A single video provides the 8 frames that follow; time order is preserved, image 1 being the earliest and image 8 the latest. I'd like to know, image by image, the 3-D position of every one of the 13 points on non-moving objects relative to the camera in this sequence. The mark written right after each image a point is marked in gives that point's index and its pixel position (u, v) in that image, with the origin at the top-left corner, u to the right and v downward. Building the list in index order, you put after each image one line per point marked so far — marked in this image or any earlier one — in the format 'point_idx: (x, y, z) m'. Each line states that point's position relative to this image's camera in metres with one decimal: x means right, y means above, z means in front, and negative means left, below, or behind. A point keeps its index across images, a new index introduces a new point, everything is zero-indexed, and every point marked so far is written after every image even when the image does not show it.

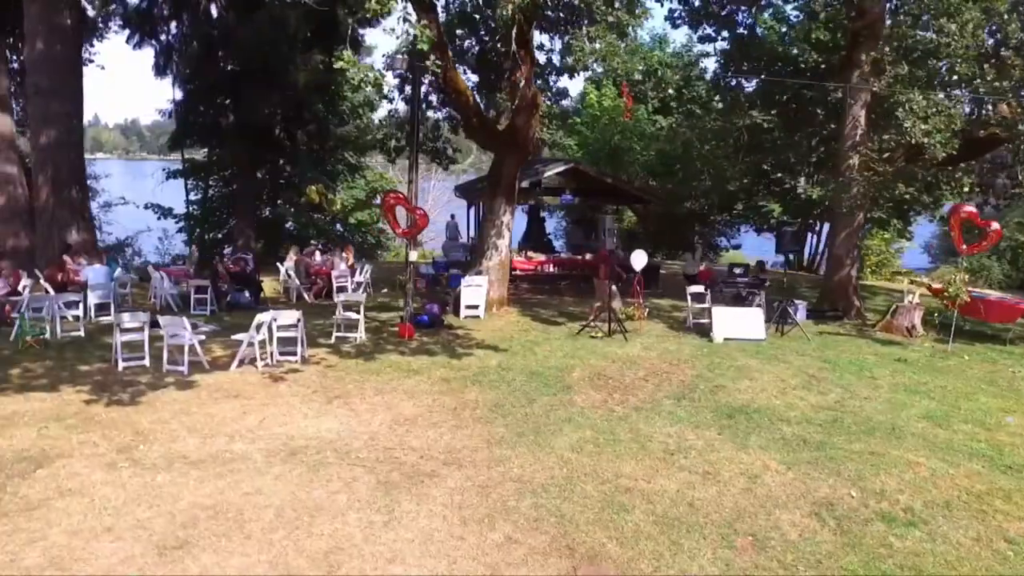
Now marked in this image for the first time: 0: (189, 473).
0: (-5.0, -2.9, +6.9) m
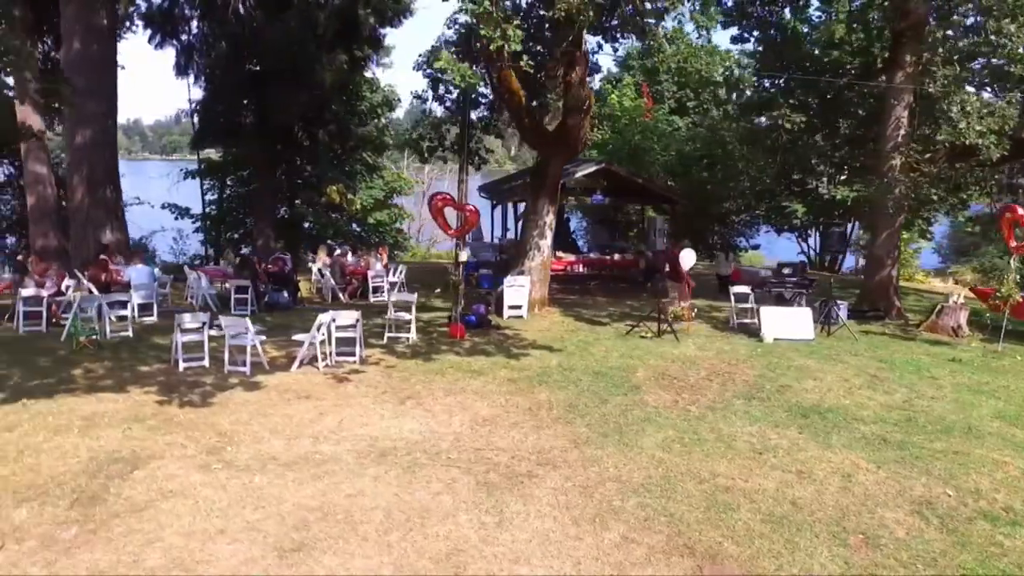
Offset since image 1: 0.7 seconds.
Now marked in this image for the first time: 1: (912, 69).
0: (-3.5, -2.9, +6.9) m
1: (+12.9, +7.1, +14.1) m
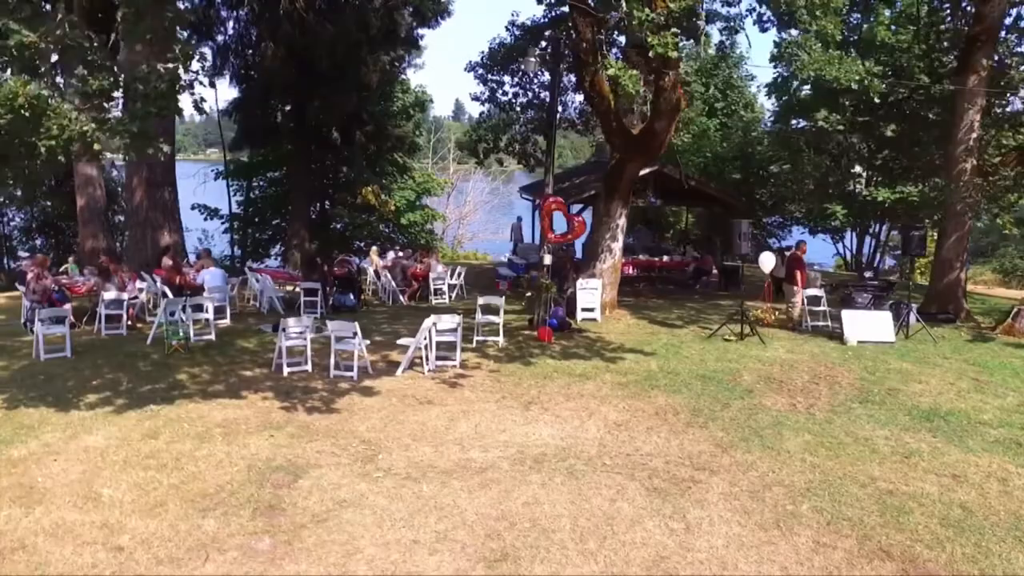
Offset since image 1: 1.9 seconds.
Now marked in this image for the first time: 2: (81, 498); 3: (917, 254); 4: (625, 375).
0: (-0.9, -3.0, +6.8) m
1: (+15.4, +7.0, +14.2) m
2: (-6.1, -3.0, +6.2) m
3: (+12.2, +1.0, +13.2) m
4: (+2.8, -2.1, +10.7) m
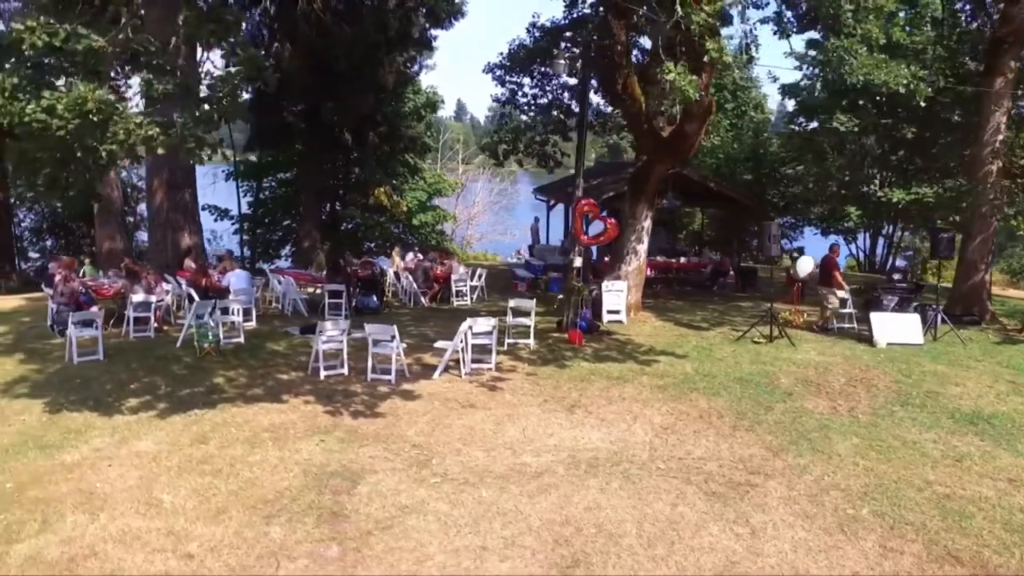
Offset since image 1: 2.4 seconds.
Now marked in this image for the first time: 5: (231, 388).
0: (0.0, -3.1, +6.8) m
1: (+16.3, +6.9, +14.3) m
2: (-5.2, -3.1, +6.2) m
3: (+13.1, +1.0, +13.3) m
4: (+3.6, -2.2, +10.7) m
5: (-6.3, -2.2, +9.8) m
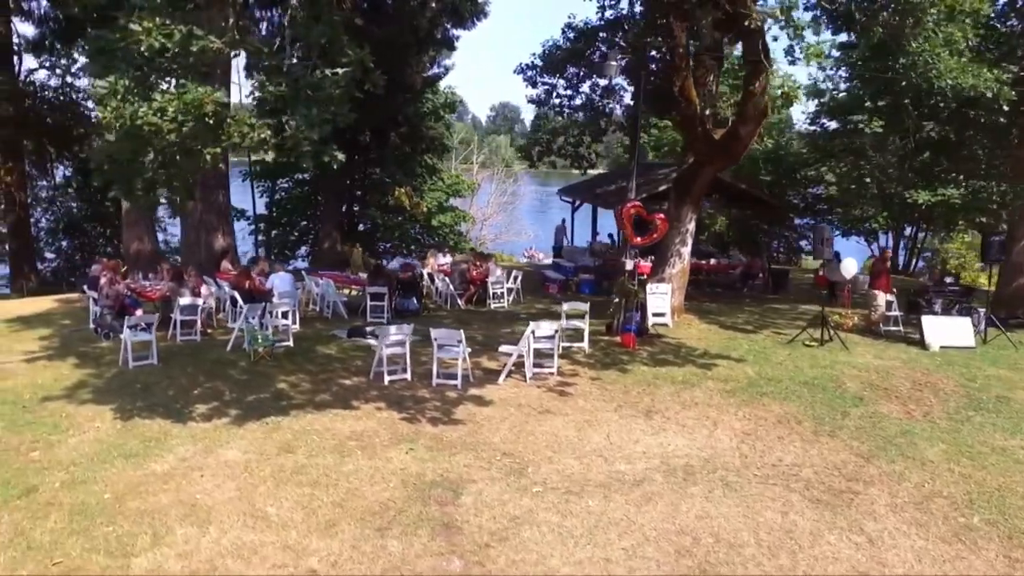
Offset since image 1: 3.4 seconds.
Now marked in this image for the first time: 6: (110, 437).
0: (+1.6, -3.2, +6.7) m
1: (+17.8, +6.9, +14.3) m
2: (-3.6, -3.2, +6.0) m
3: (+14.6, +0.9, +13.3) m
4: (+5.2, -2.3, +10.6) m
5: (-4.7, -2.3, +9.7) m
6: (-7.4, -2.7, +8.1) m
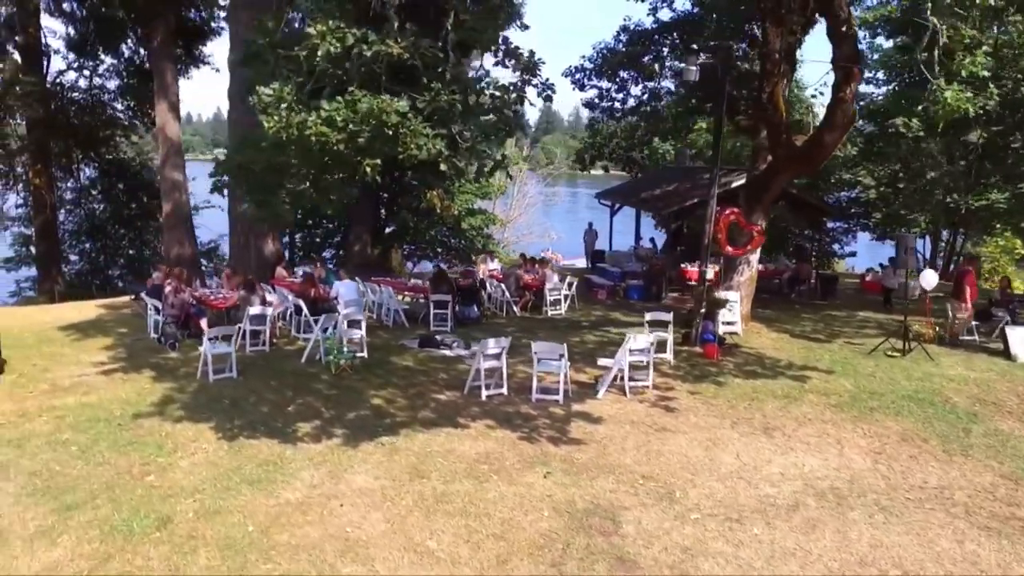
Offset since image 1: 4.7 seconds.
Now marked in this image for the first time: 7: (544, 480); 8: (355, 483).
0: (+3.9, -3.5, +6.4) m
1: (+20.0, +6.6, +14.2) m
2: (-1.3, -3.4, +5.7) m
3: (+16.9, +0.6, +13.1) m
4: (+7.5, -2.5, +10.3) m
5: (-2.5, -2.6, +9.3) m
6: (-5.0, -3.0, +7.7) m
7: (+0.5, -3.1, +7.1) m
8: (-2.5, -3.1, +6.9) m
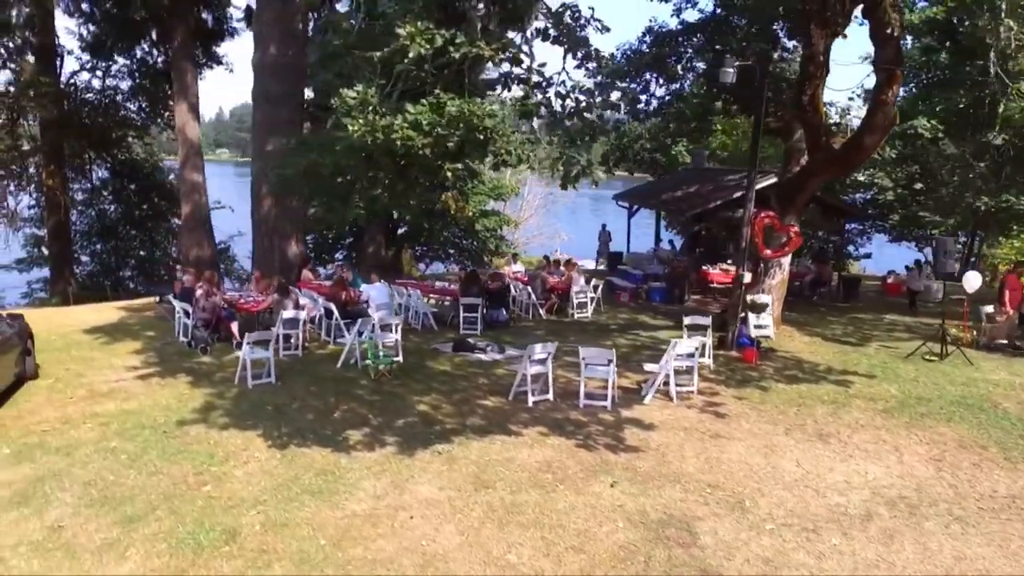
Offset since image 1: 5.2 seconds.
0: (+4.9, -3.6, +6.3) m
1: (+21.1, +6.5, +14.1) m
2: (-0.2, -3.5, +5.6) m
3: (+17.9, +0.5, +13.1) m
4: (+8.5, -2.6, +10.2) m
5: (-1.4, -2.7, +9.2) m
6: (-4.0, -3.1, +7.5) m
7: (+1.5, -3.2, +7.0) m
8: (-1.4, -3.2, +6.8) m
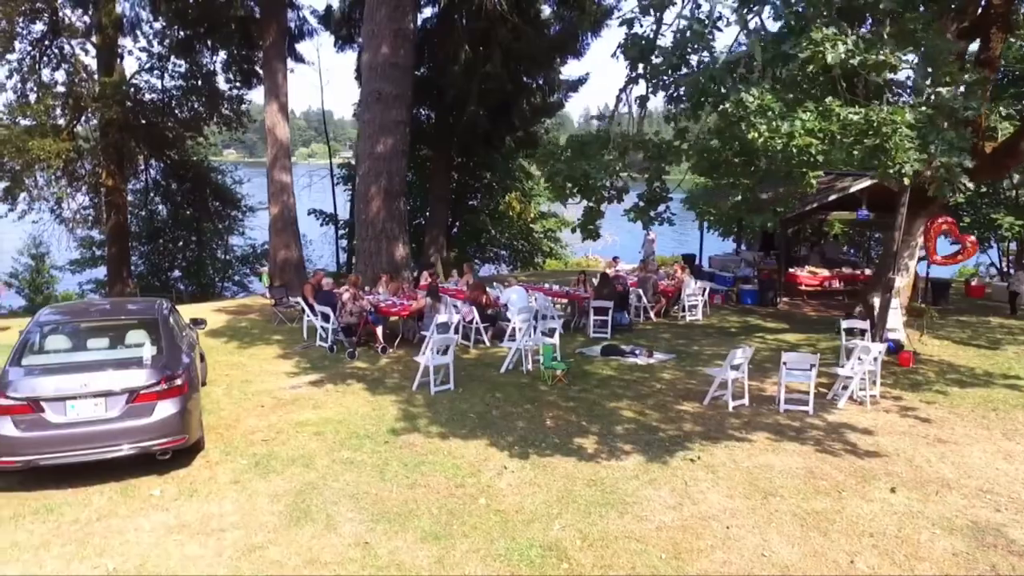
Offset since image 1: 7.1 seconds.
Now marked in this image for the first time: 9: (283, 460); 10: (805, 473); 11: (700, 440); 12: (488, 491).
0: (+9.4, -3.6, +6.3) m
1: (+25.4, +6.4, +14.4) m
2: (+4.2, -3.6, +5.4) m
3: (+22.3, +0.4, +13.3) m
4: (+12.9, -2.7, +10.3) m
5: (+3.0, -2.8, +9.0) m
6: (+0.4, -3.2, +7.3) m
7: (+6.0, -3.3, +6.9) m
8: (+3.0, -3.3, +6.6) m
9: (-4.0, -3.0, +7.6) m
10: (+4.9, -3.1, +7.4) m
11: (+3.5, -2.9, +8.4) m
12: (-0.4, -3.2, +7.0) m
